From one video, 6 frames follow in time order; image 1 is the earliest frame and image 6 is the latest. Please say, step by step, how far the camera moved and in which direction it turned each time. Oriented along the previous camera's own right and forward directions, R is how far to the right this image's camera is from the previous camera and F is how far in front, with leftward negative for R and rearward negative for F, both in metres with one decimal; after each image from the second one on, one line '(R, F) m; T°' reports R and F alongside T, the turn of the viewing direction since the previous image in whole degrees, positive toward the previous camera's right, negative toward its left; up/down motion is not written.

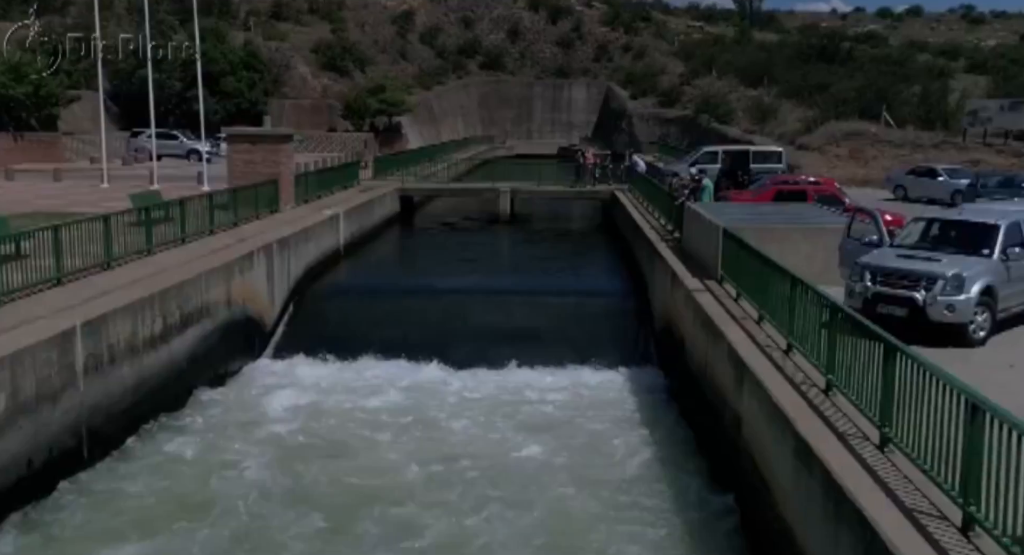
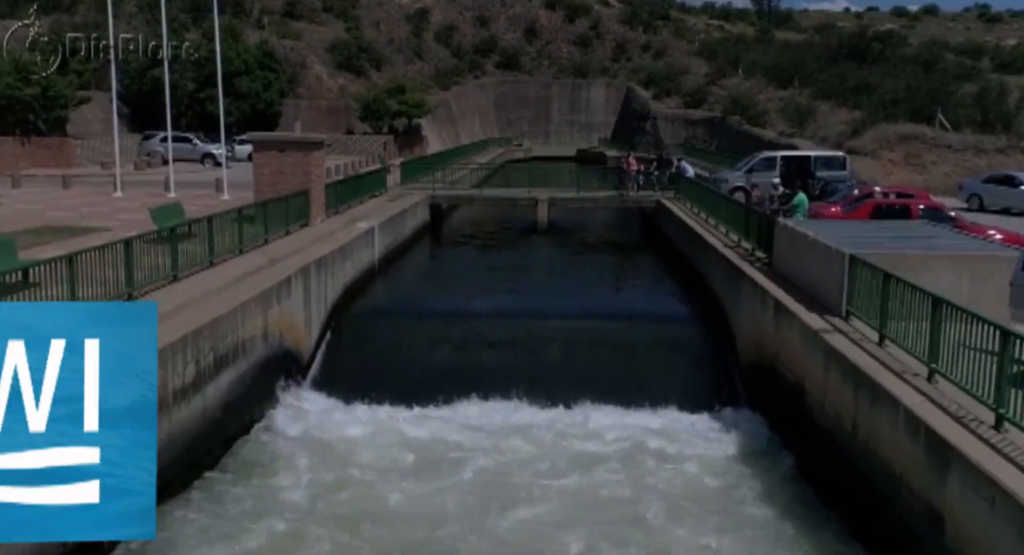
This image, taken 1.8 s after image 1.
(-1.1, +2.1) m; 0°
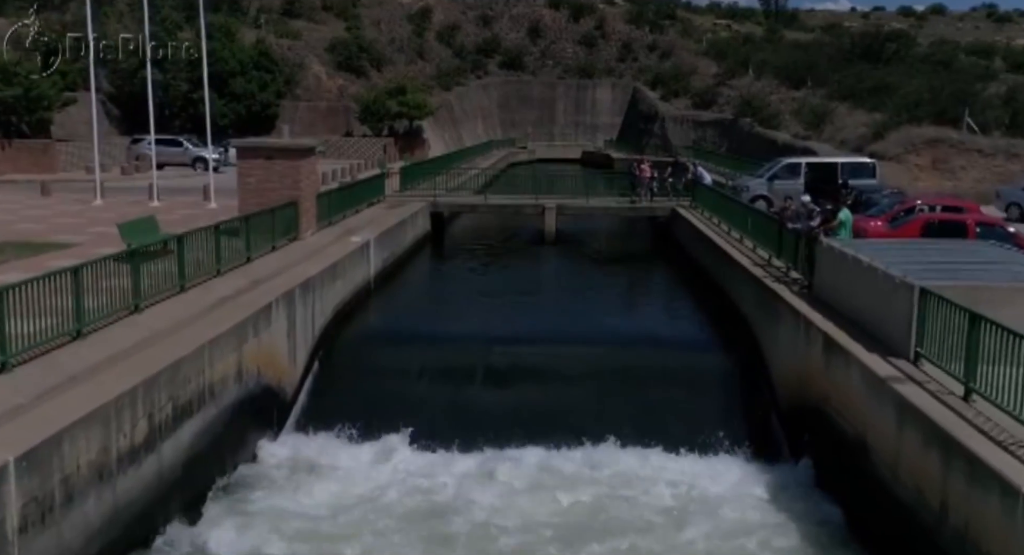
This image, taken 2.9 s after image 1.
(-0.1, +1.8) m; 0°
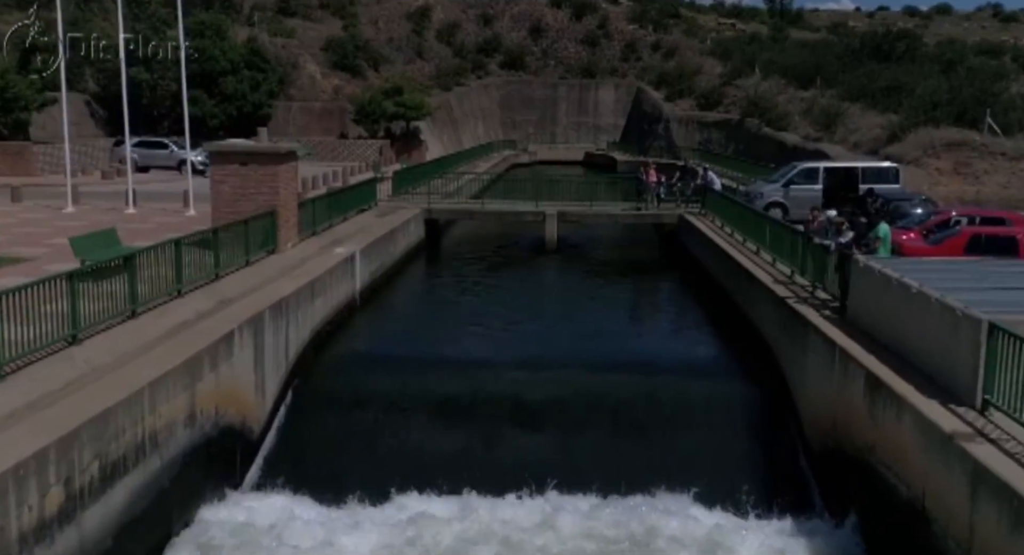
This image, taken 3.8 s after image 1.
(+0.1, +1.6) m; 0°
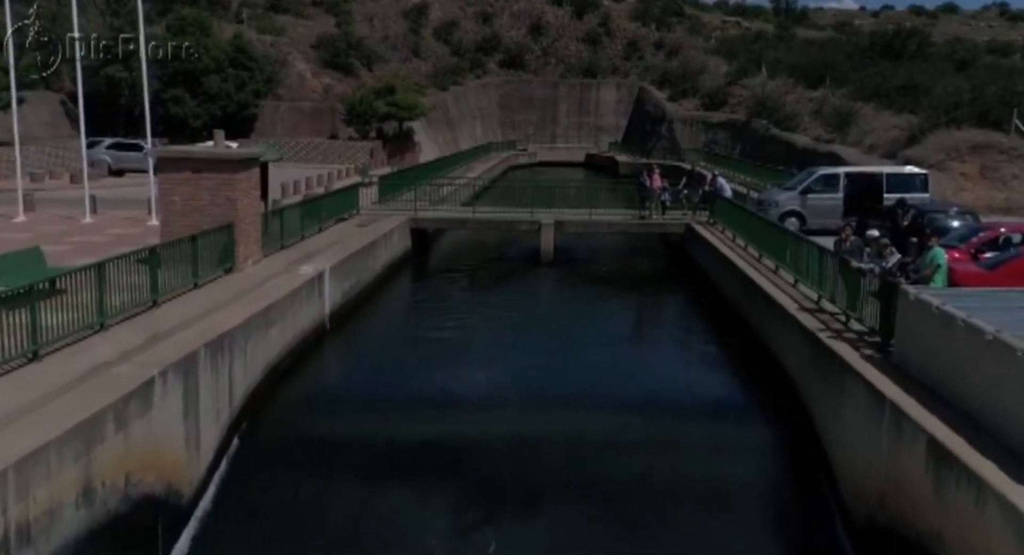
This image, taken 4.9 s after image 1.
(+0.2, +2.1) m; 0°
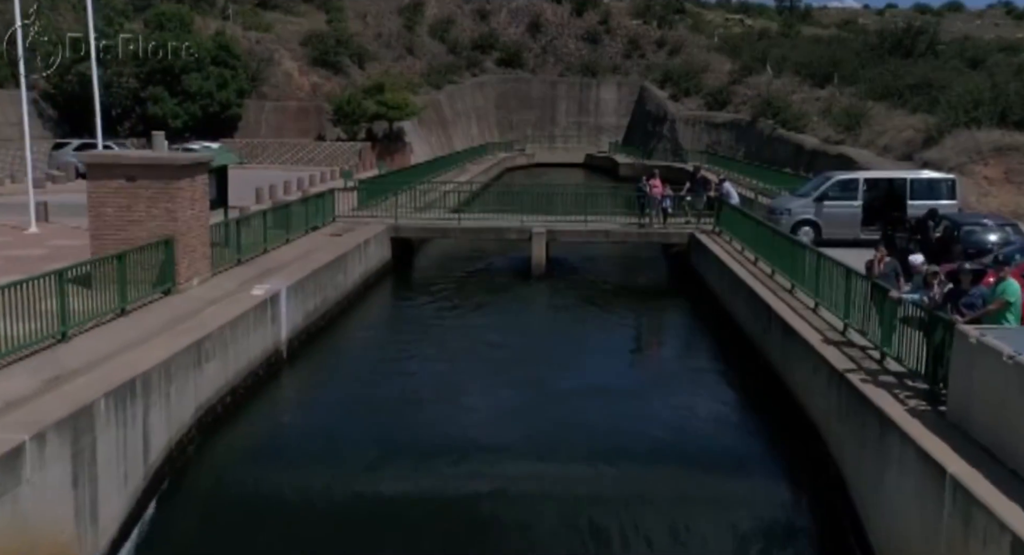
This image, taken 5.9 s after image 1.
(+0.3, +2.0) m; 0°
